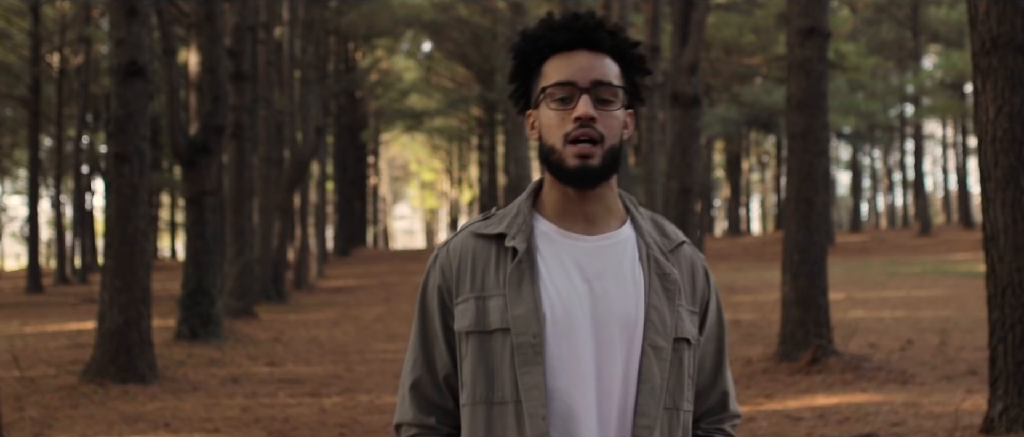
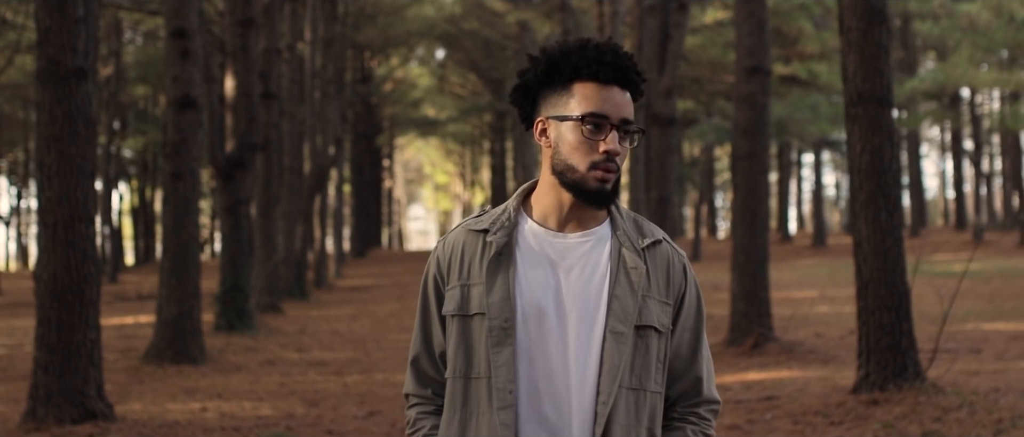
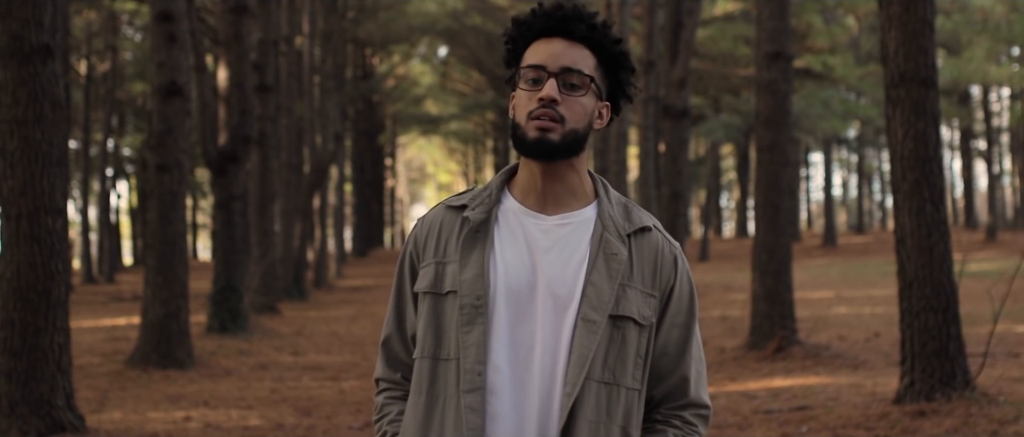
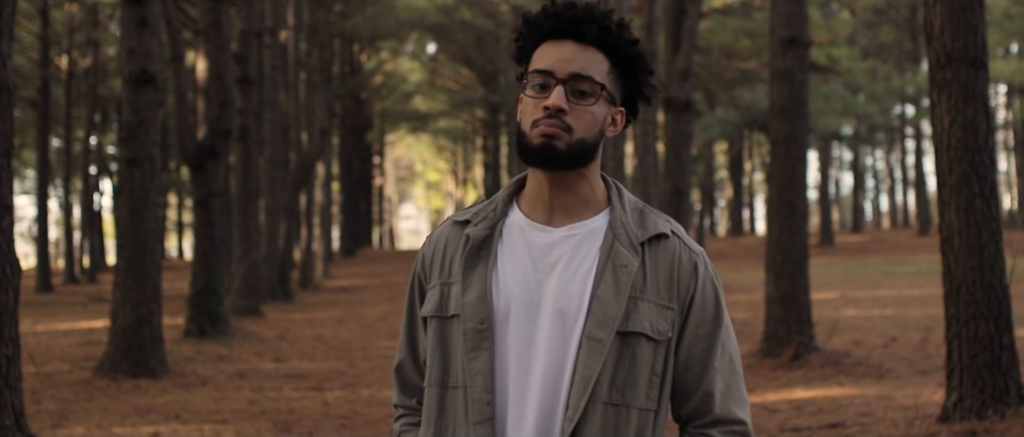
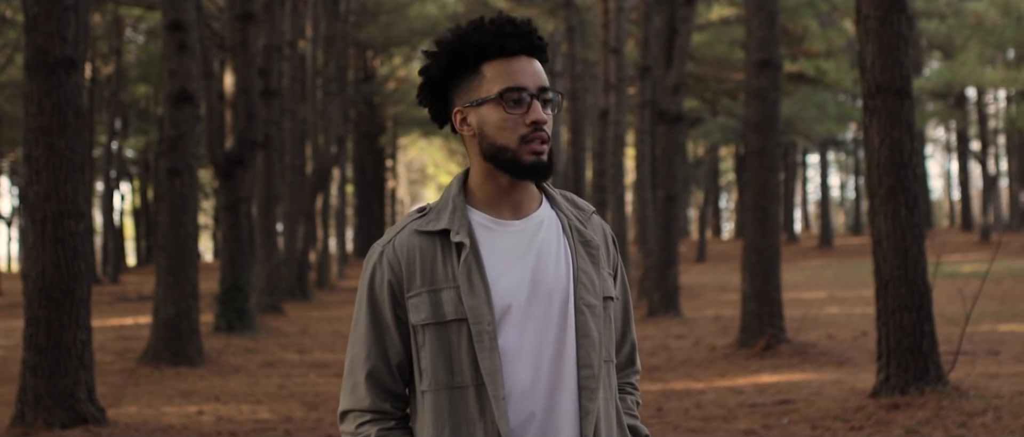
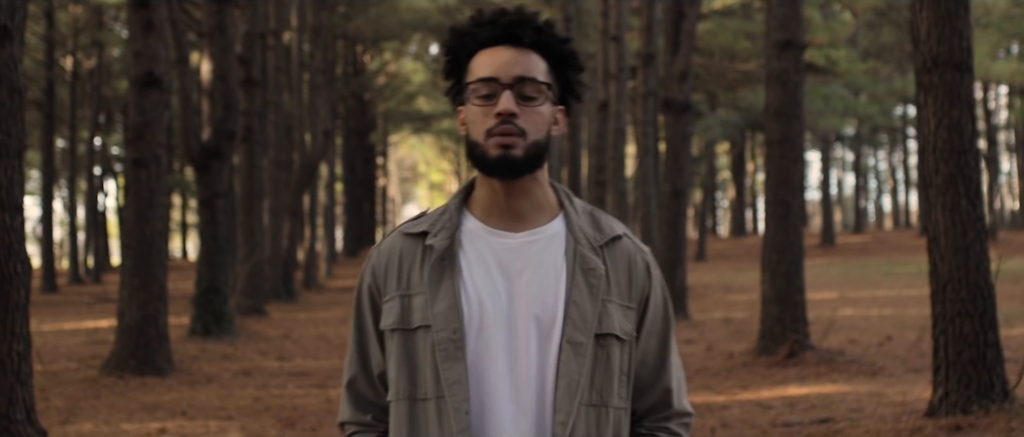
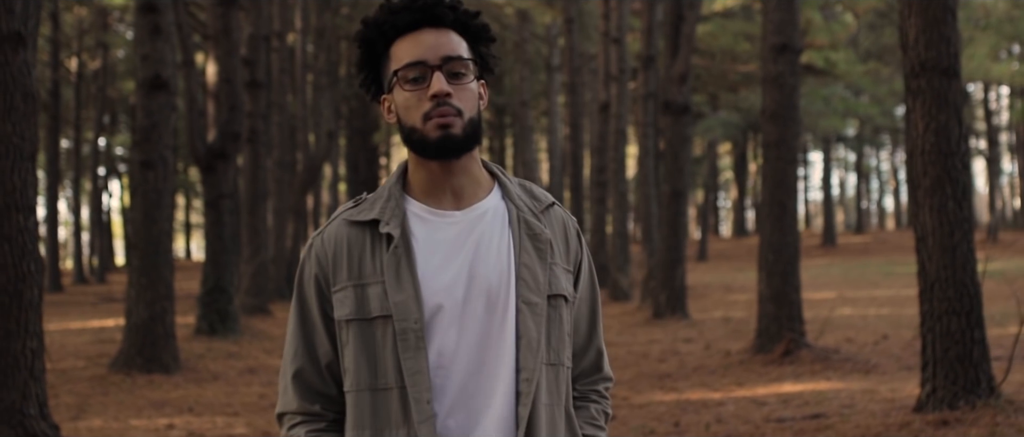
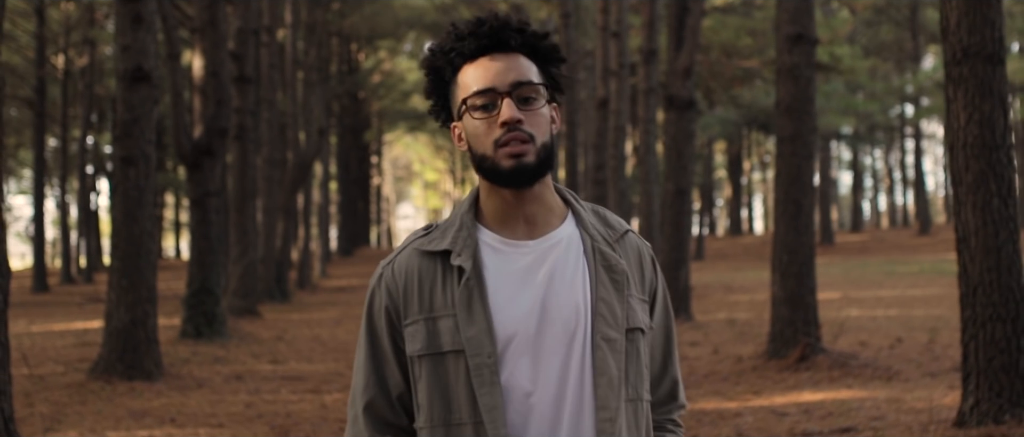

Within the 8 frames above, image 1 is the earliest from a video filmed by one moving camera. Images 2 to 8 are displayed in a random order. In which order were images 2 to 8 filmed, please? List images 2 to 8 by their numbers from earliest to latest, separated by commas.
8, 4, 6, 7, 3, 5, 2
